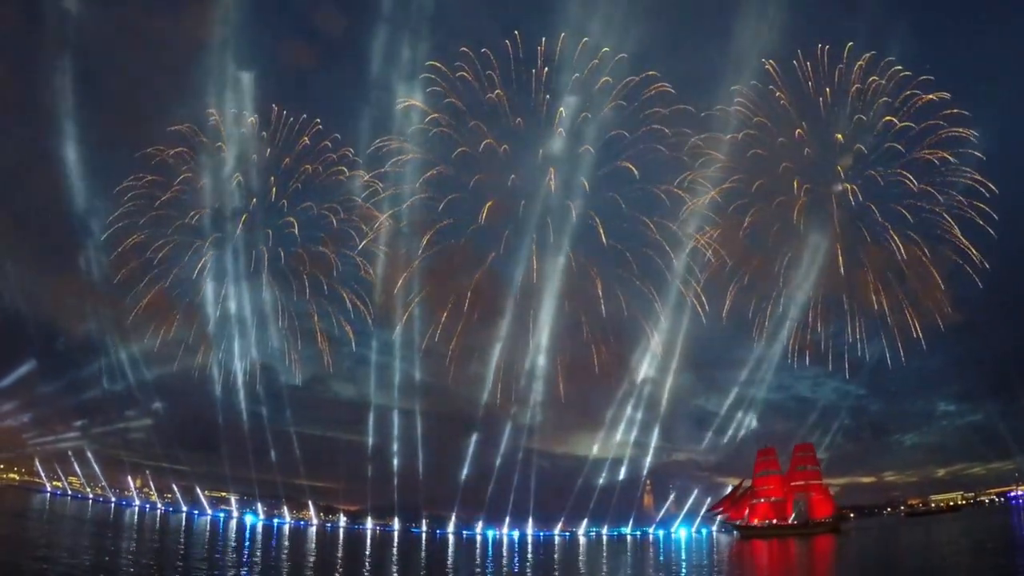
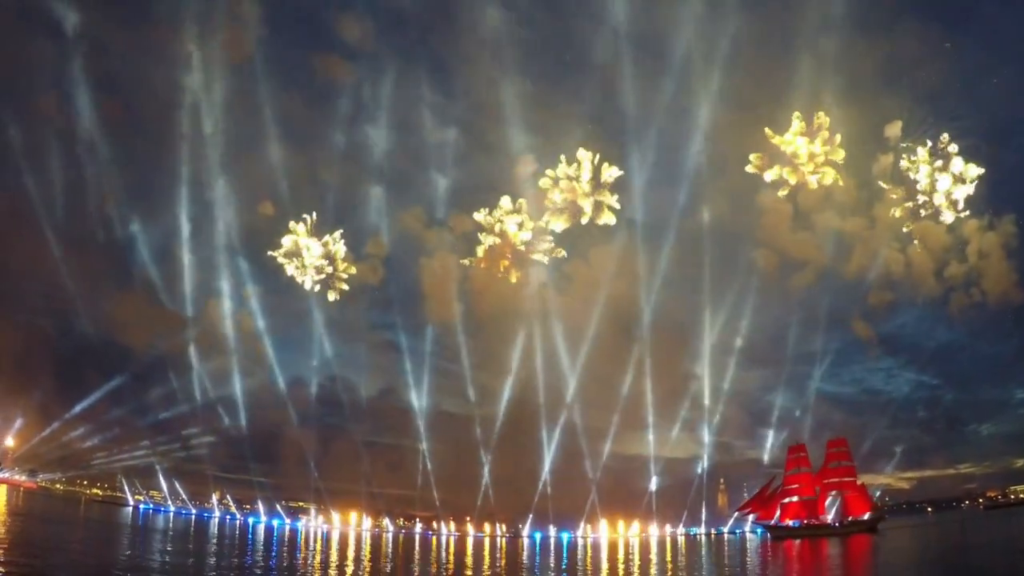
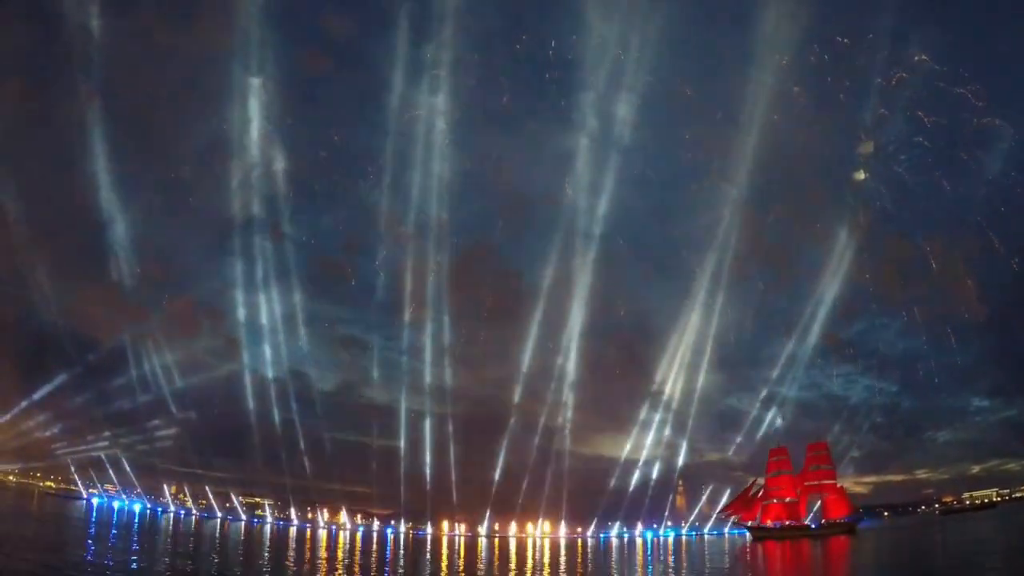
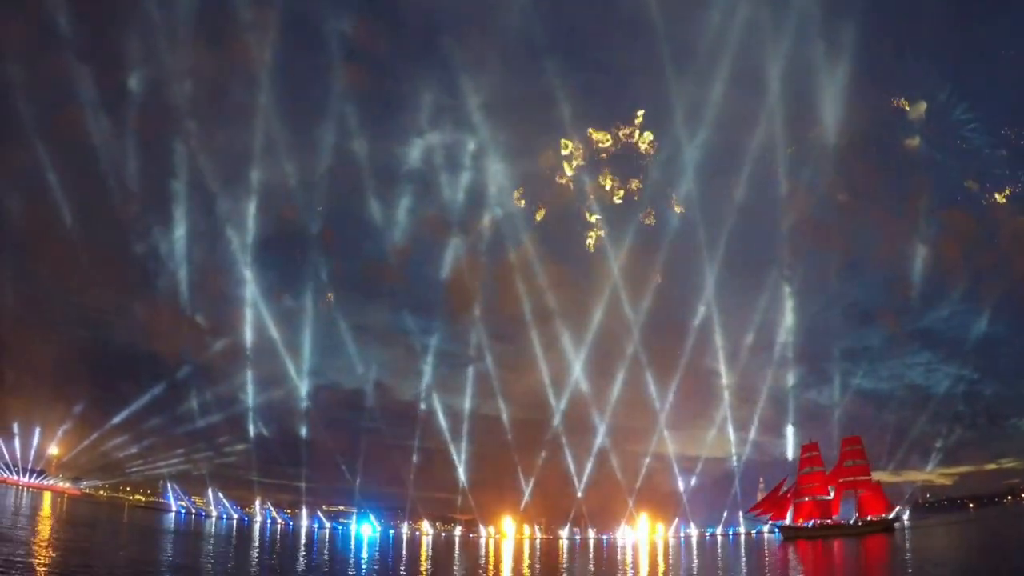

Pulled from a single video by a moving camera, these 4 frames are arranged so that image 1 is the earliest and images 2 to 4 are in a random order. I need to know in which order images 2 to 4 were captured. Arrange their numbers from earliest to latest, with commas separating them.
3, 2, 4
